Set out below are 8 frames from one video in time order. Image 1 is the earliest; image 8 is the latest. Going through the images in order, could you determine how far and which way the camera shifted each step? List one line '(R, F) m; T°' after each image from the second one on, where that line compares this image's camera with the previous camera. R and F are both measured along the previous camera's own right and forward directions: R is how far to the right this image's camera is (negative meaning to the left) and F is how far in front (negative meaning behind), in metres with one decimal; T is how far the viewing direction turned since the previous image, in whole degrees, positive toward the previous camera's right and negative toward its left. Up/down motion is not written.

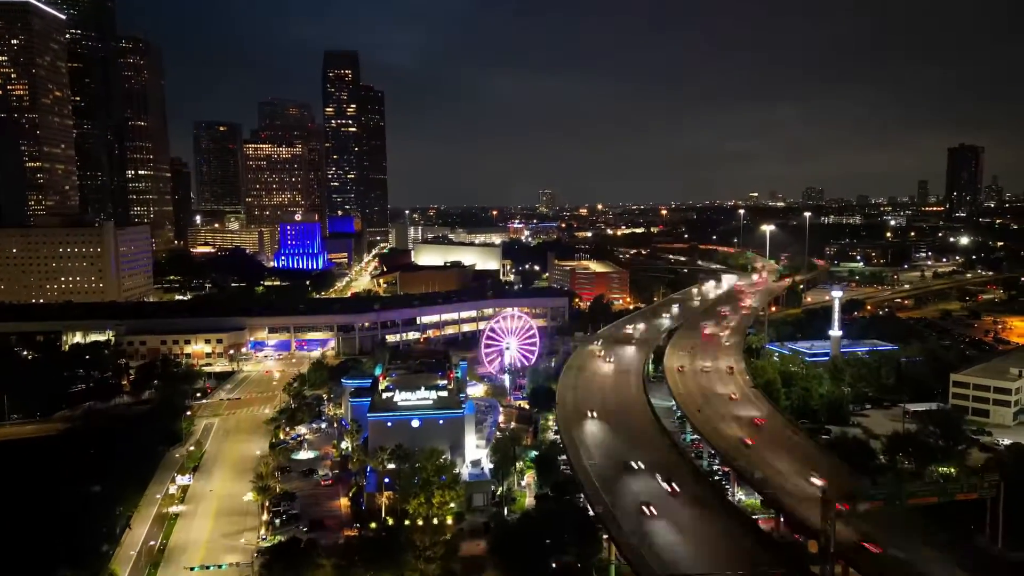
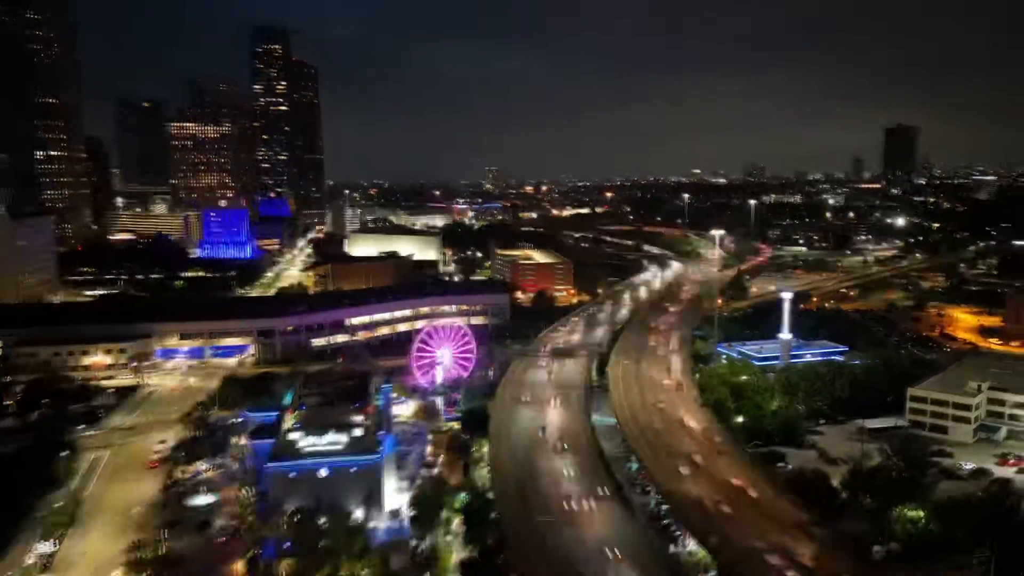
(+0.6, +2.9) m; +4°
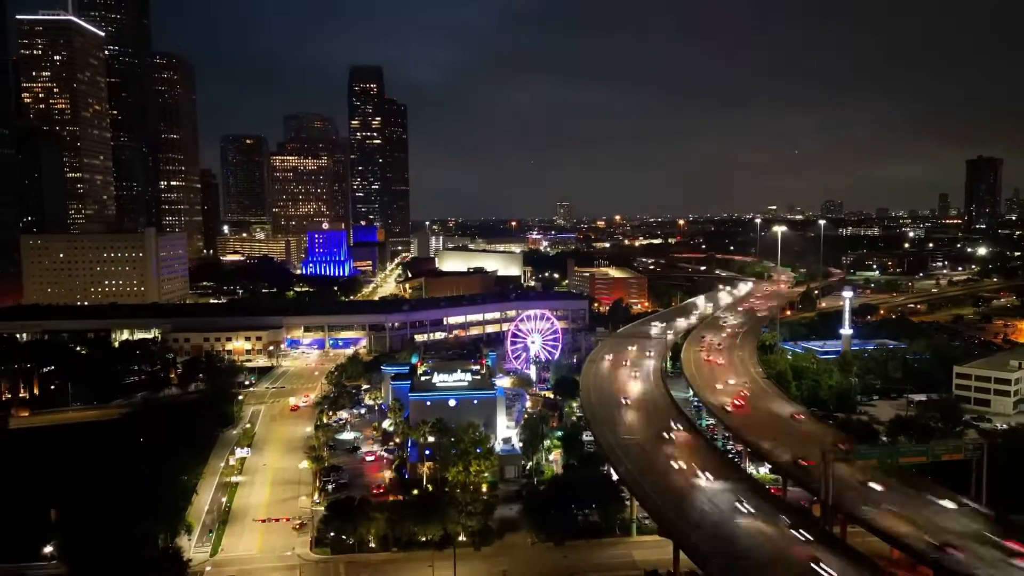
(-0.7, -5.0) m; -5°
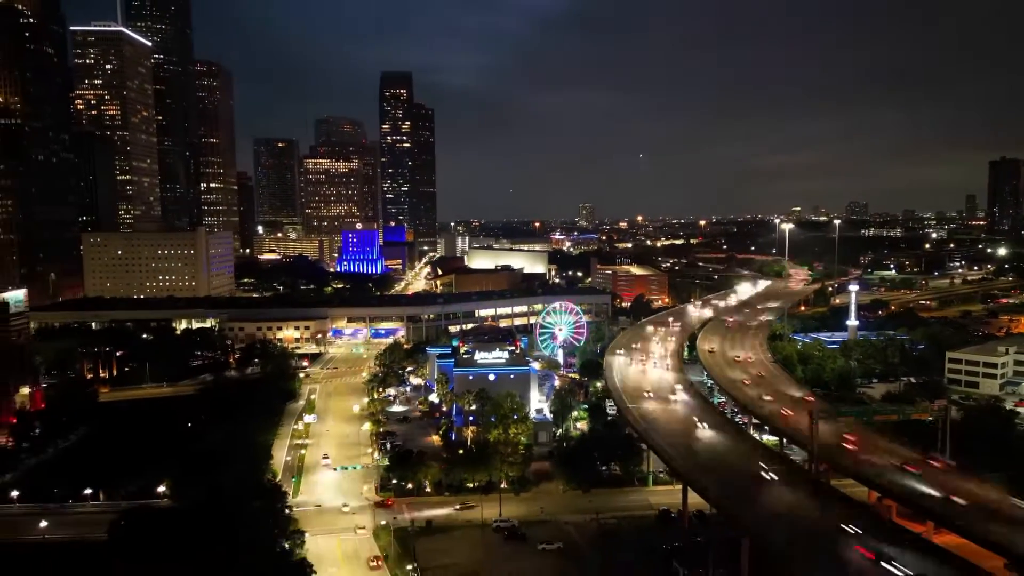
(-0.4, -3.5) m; -2°
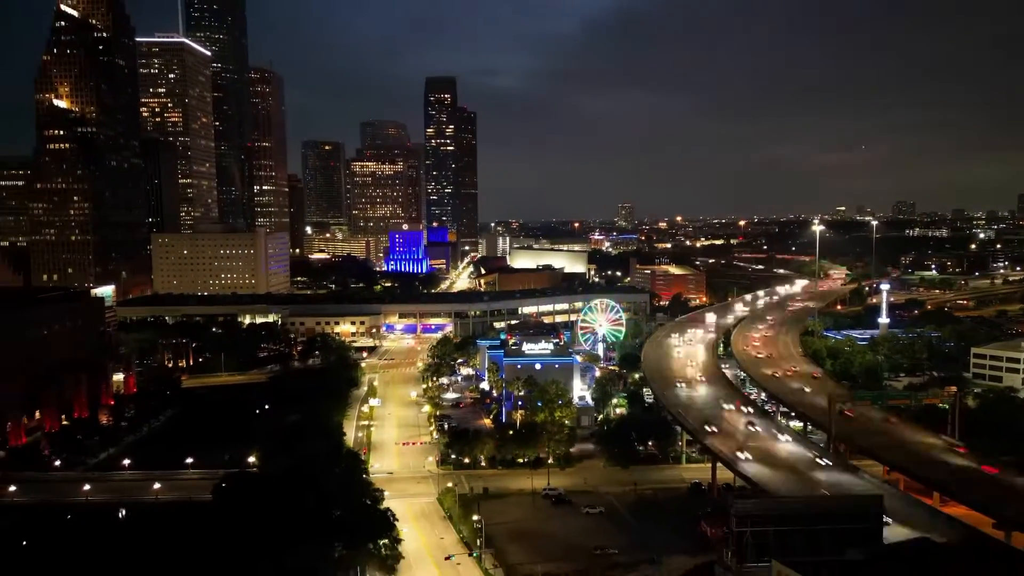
(-0.3, -2.7) m; -3°
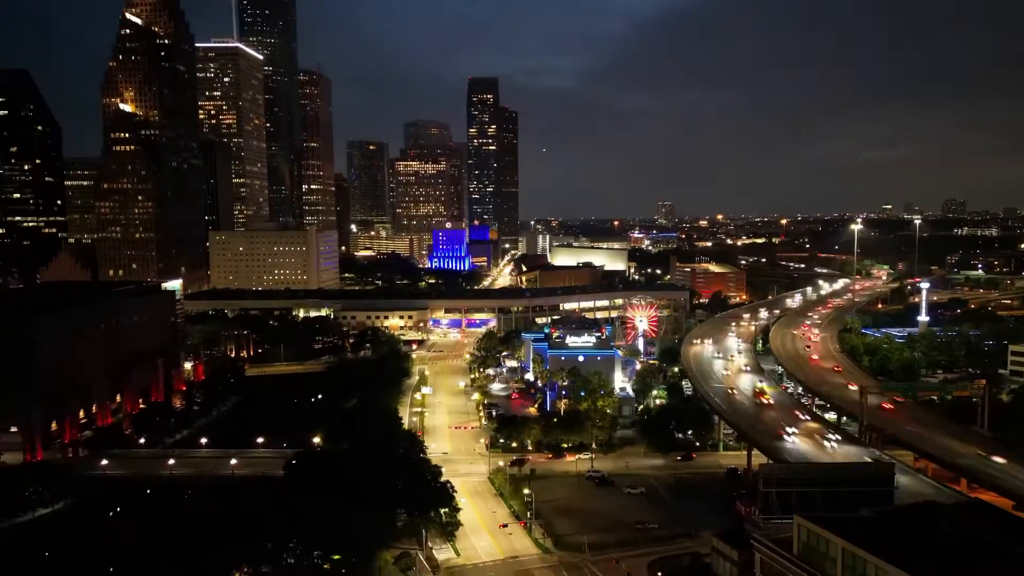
(-0.3, -1.7) m; -3°
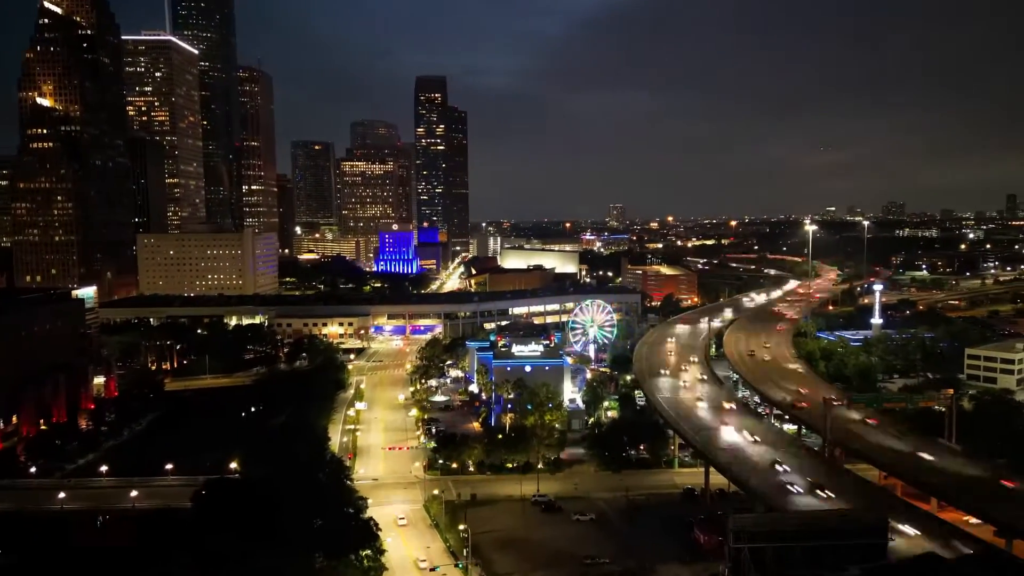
(+0.5, +2.2) m; +4°
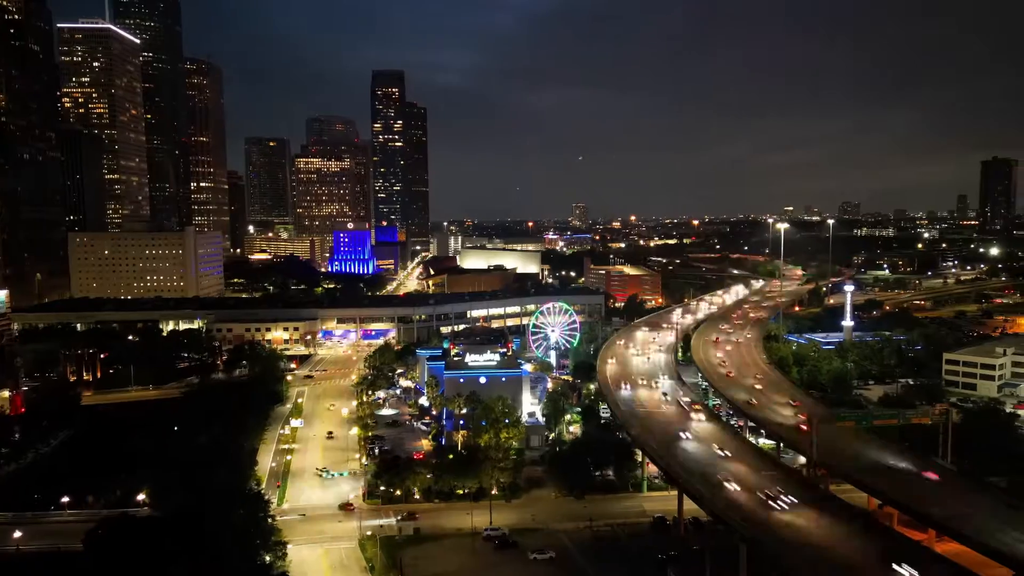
(+0.4, +2.7) m; +3°
